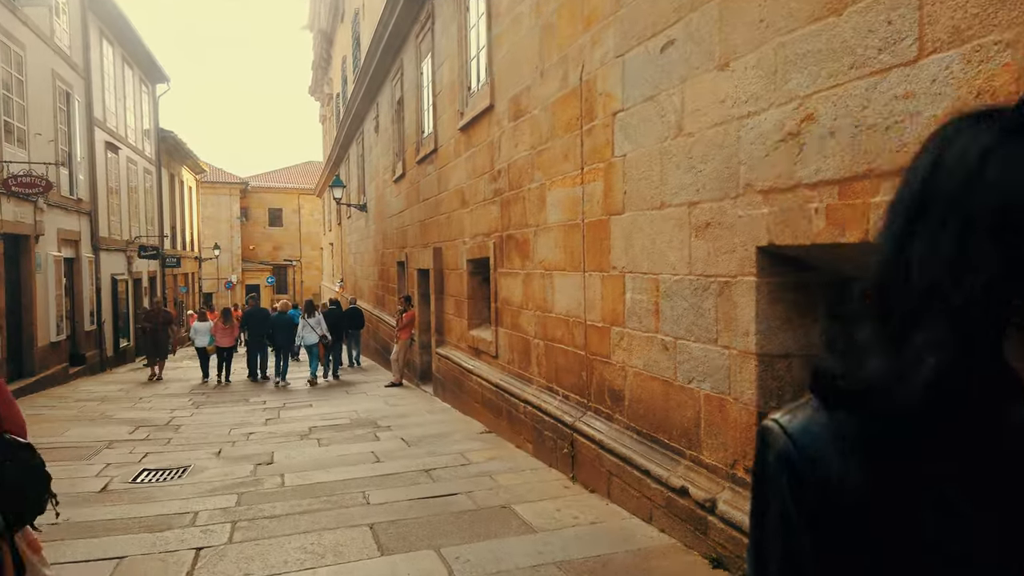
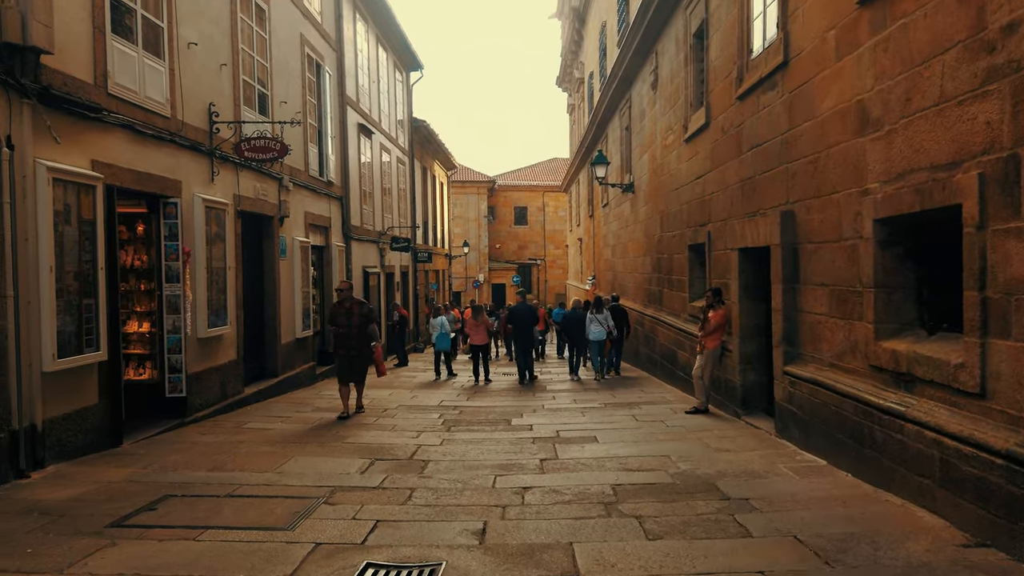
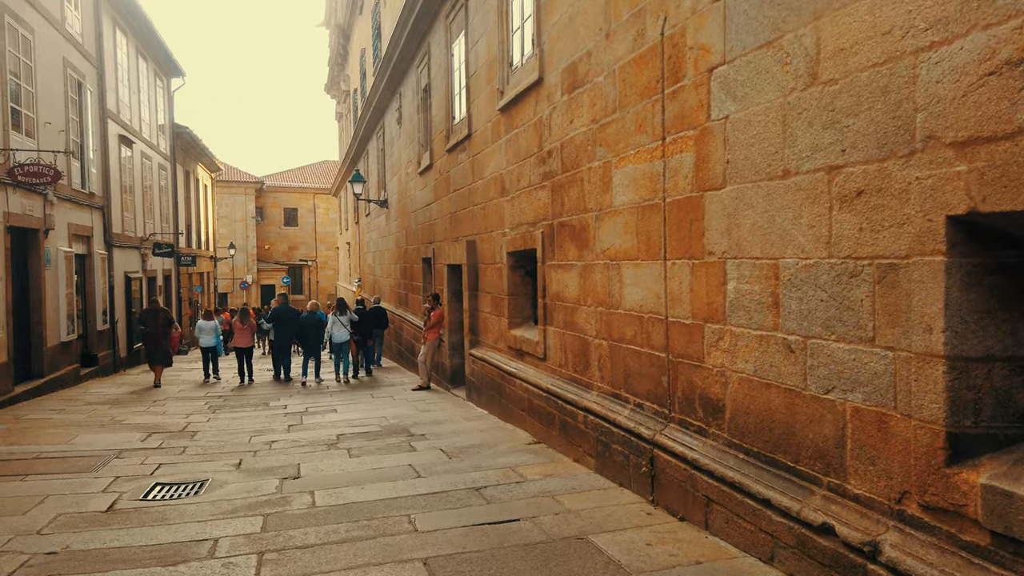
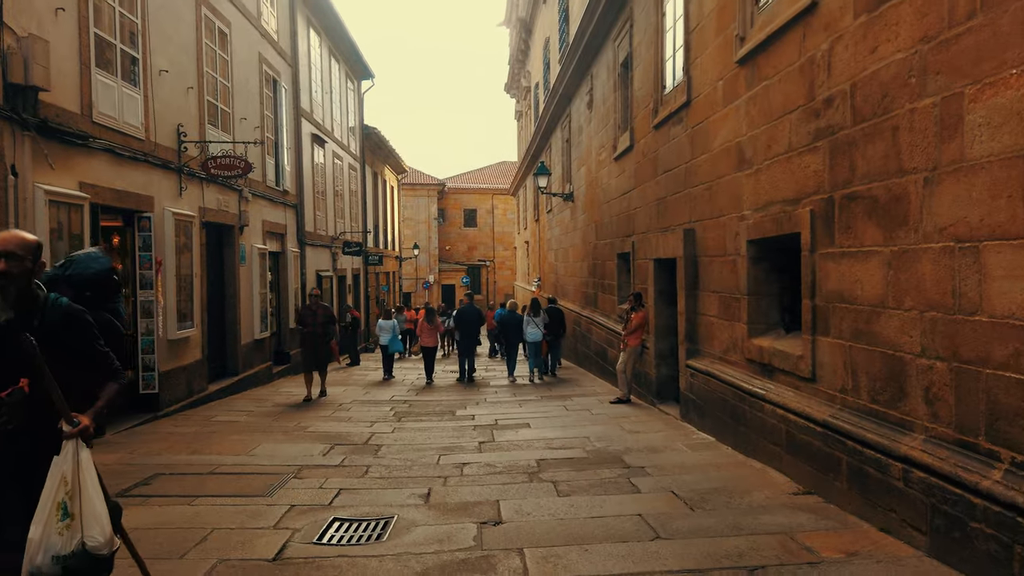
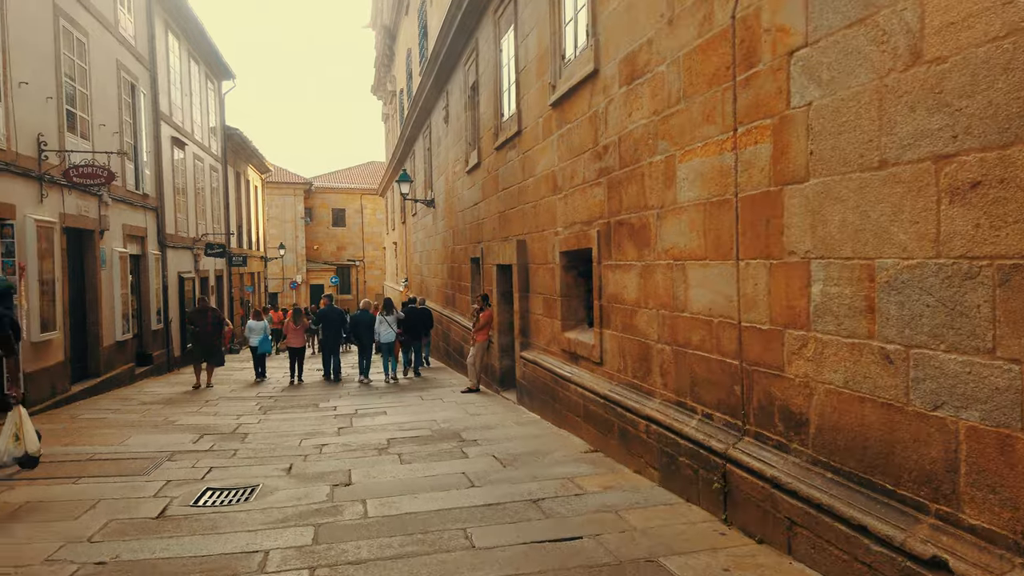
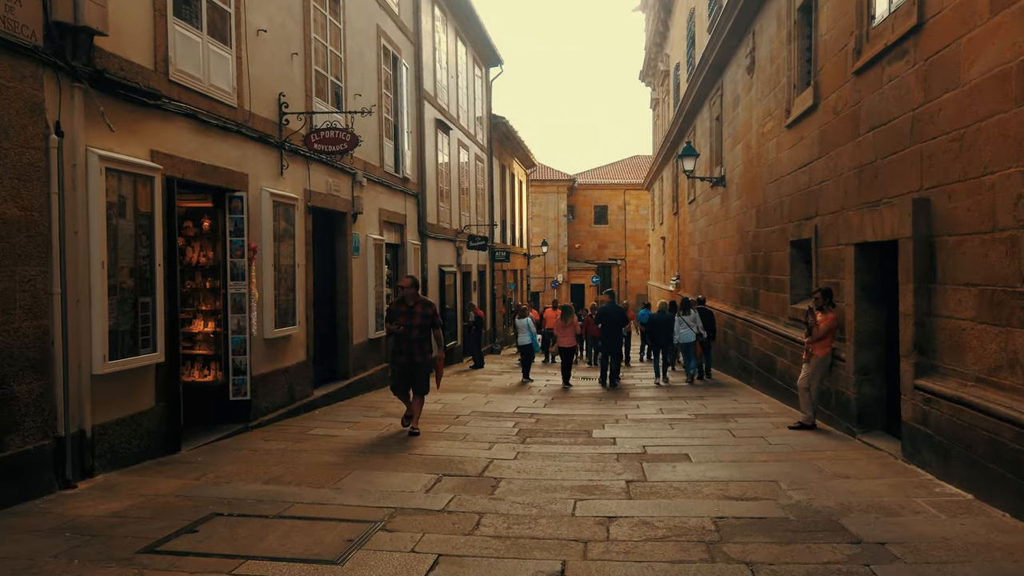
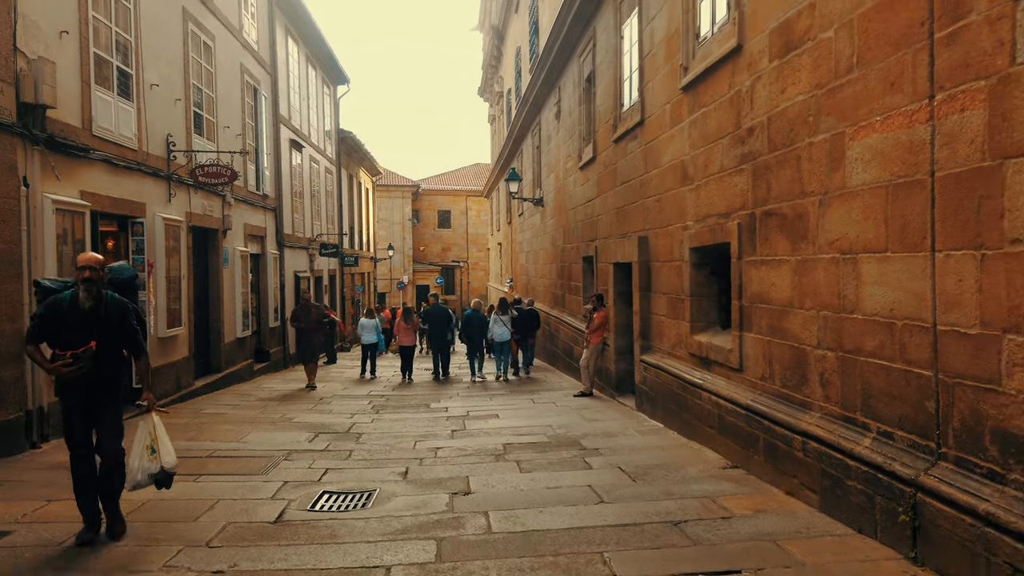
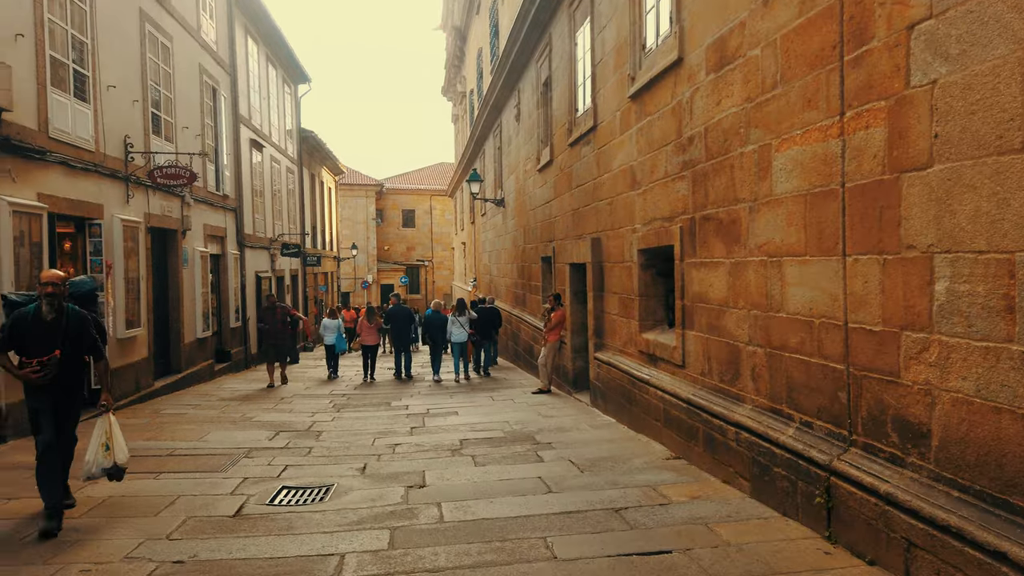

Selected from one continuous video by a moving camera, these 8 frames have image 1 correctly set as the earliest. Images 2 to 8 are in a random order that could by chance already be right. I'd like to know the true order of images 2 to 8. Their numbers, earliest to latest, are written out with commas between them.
3, 5, 8, 7, 4, 2, 6
